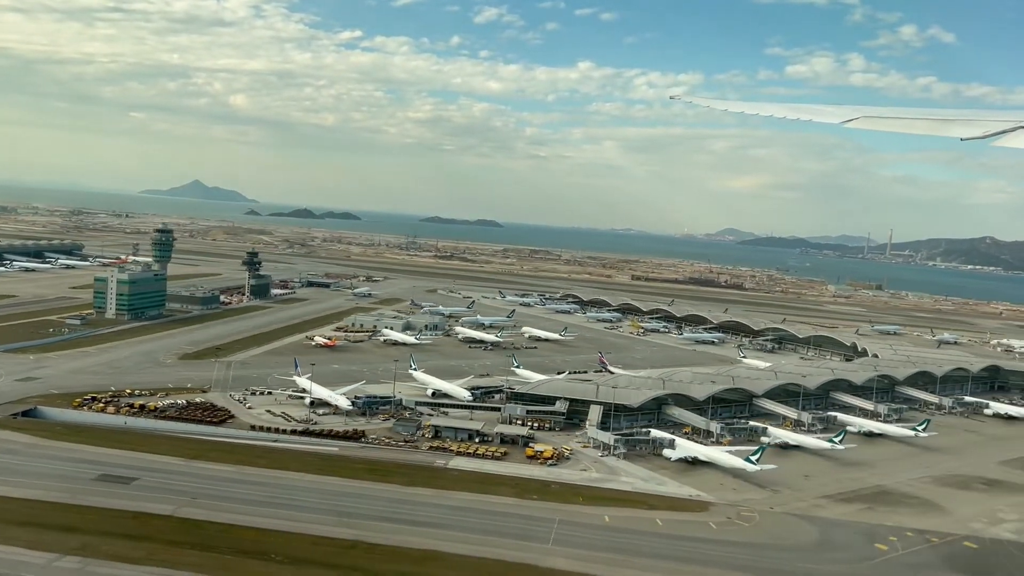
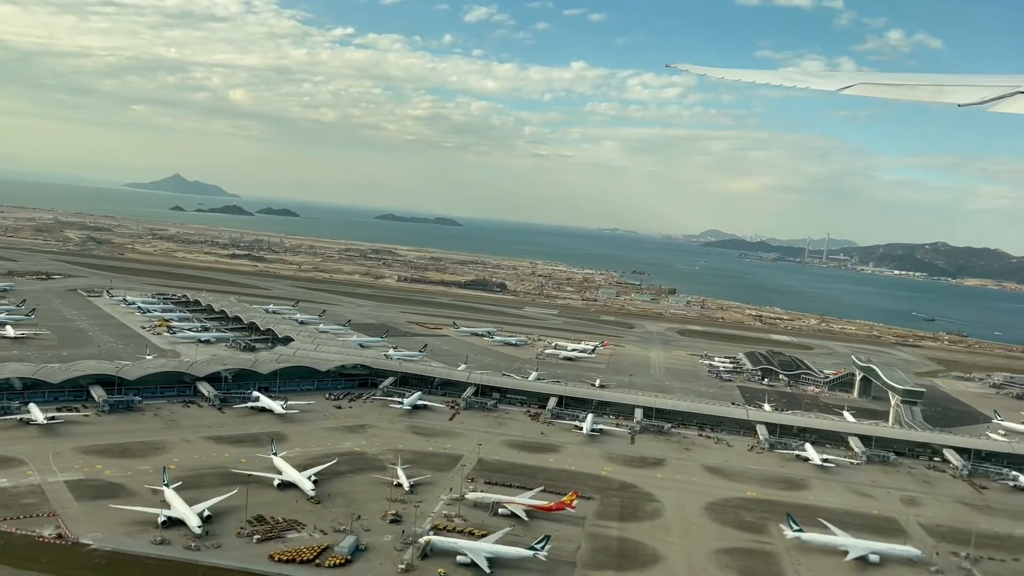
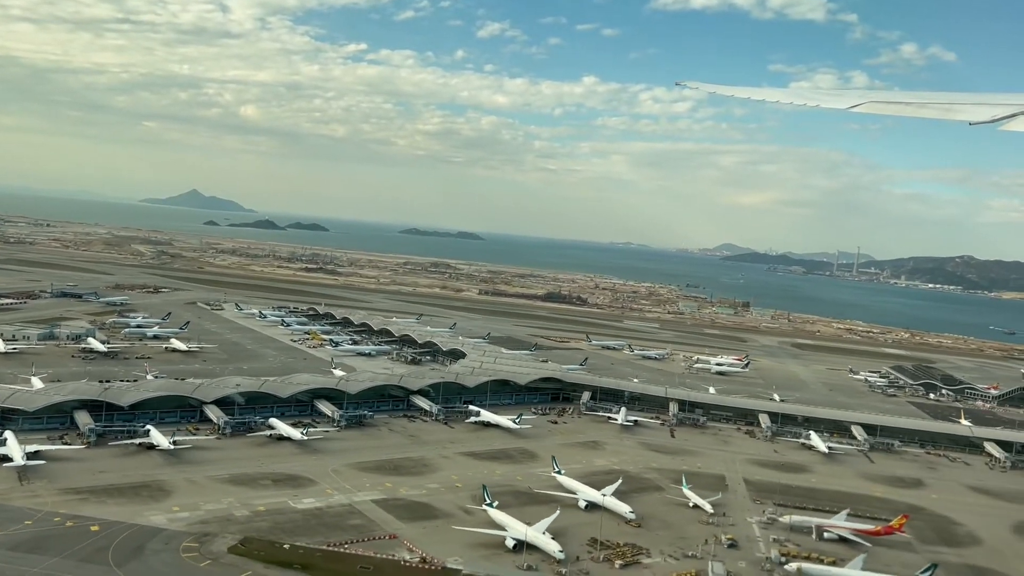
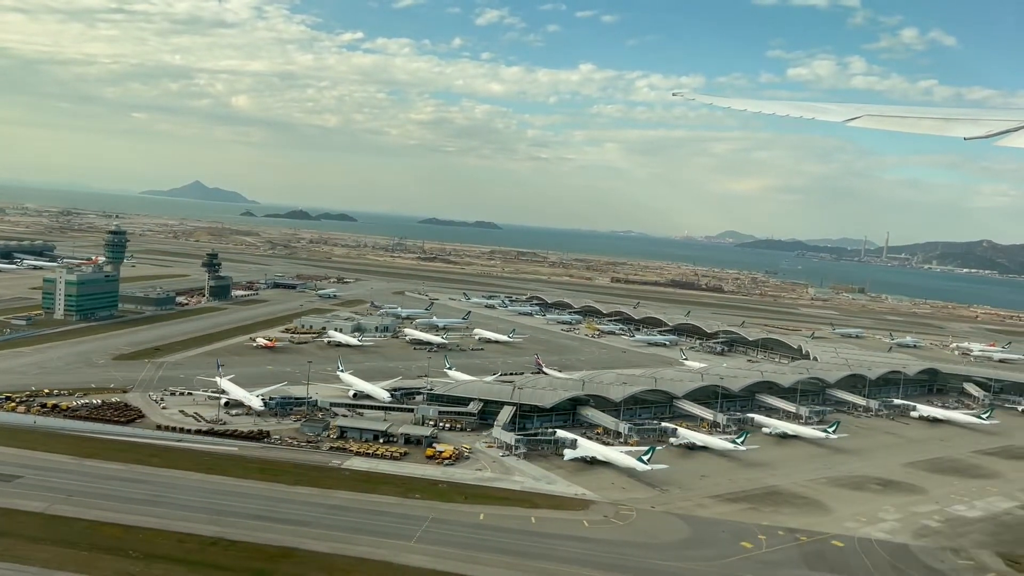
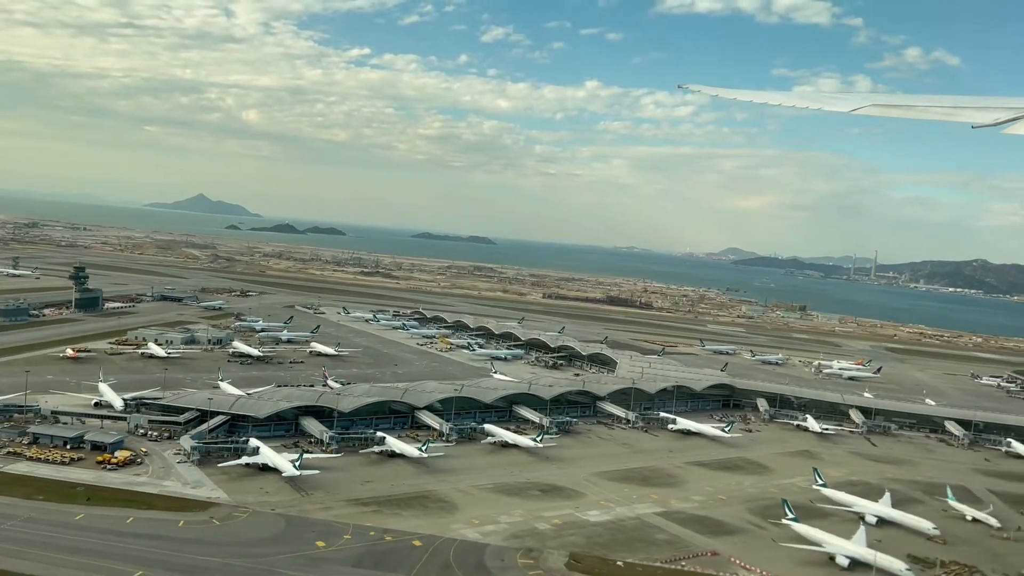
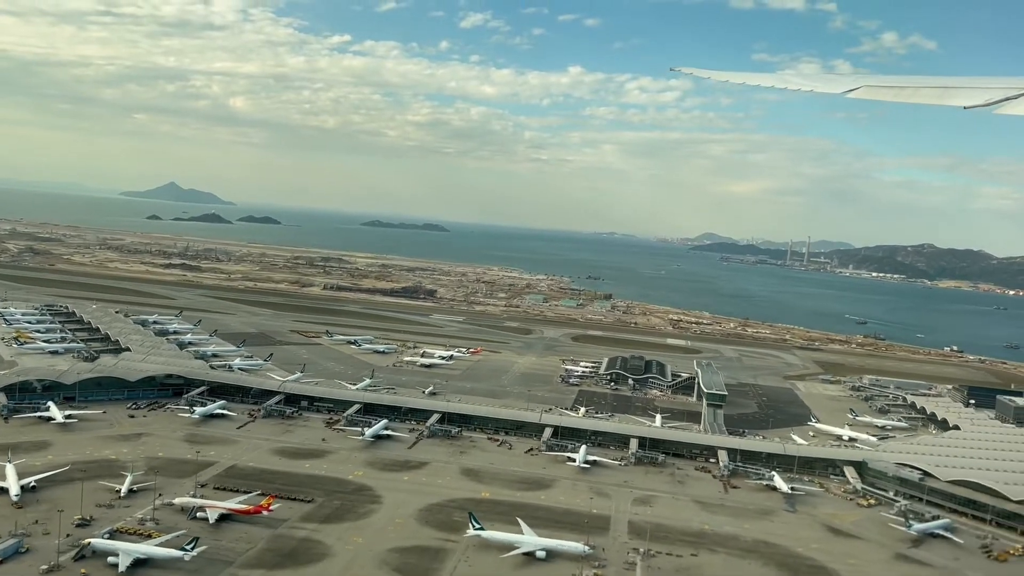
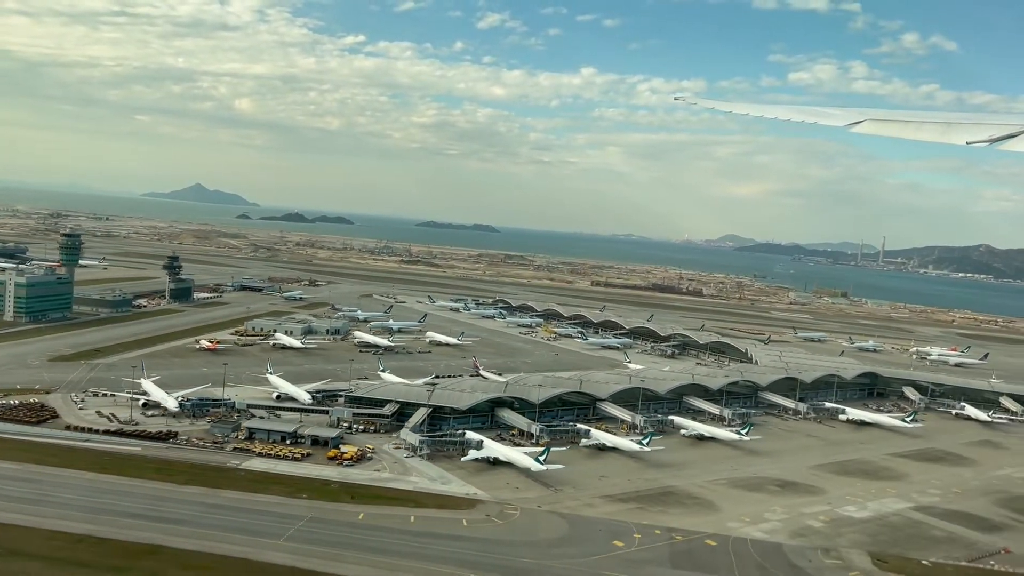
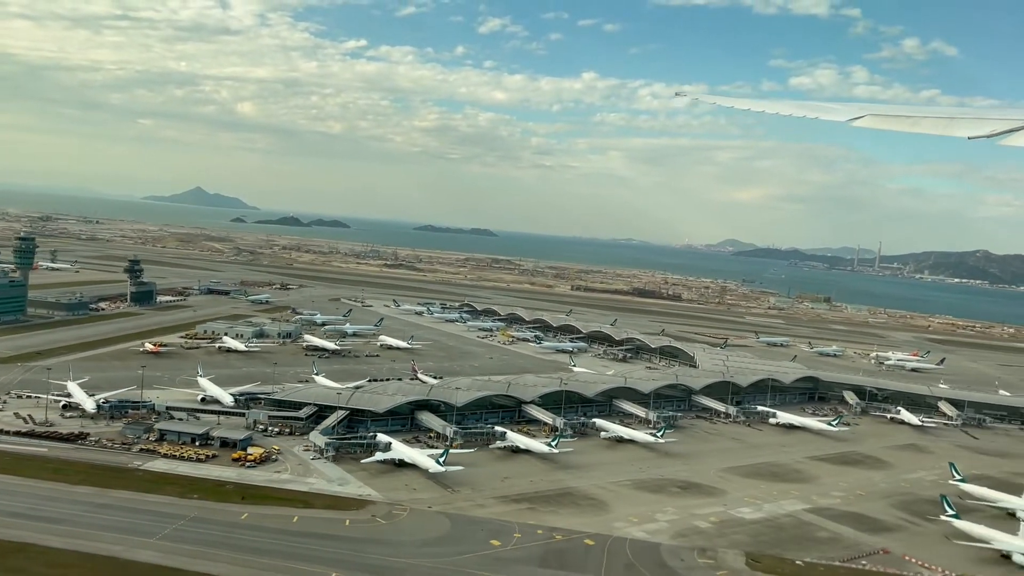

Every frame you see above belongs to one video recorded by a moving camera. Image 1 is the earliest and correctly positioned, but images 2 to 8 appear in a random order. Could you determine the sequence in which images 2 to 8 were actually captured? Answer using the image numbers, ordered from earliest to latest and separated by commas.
4, 7, 8, 5, 3, 2, 6
